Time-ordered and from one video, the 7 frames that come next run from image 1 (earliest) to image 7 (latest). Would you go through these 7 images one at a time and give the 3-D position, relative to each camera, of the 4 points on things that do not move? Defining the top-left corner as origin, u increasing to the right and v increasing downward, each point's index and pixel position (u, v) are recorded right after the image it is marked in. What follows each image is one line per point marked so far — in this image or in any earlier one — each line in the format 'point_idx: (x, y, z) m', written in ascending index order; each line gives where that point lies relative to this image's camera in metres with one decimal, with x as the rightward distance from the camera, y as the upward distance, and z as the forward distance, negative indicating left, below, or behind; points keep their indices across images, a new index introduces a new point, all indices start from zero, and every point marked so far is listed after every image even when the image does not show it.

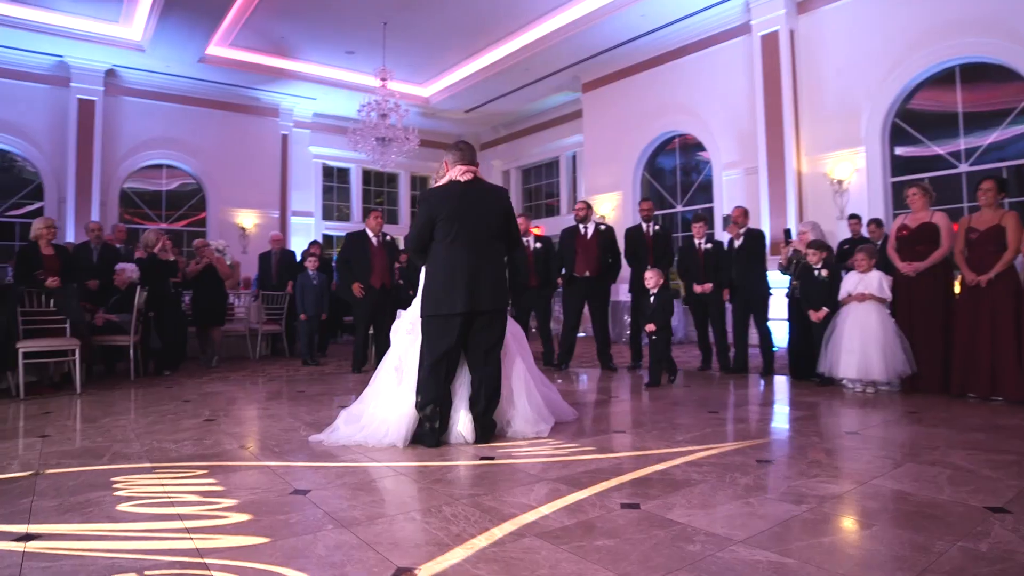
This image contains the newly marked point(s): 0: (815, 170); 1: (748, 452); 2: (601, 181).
0: (+3.7, +1.5, +7.9) m
1: (+1.1, -0.7, +3.0) m
2: (+1.6, +1.8, +10.9) m
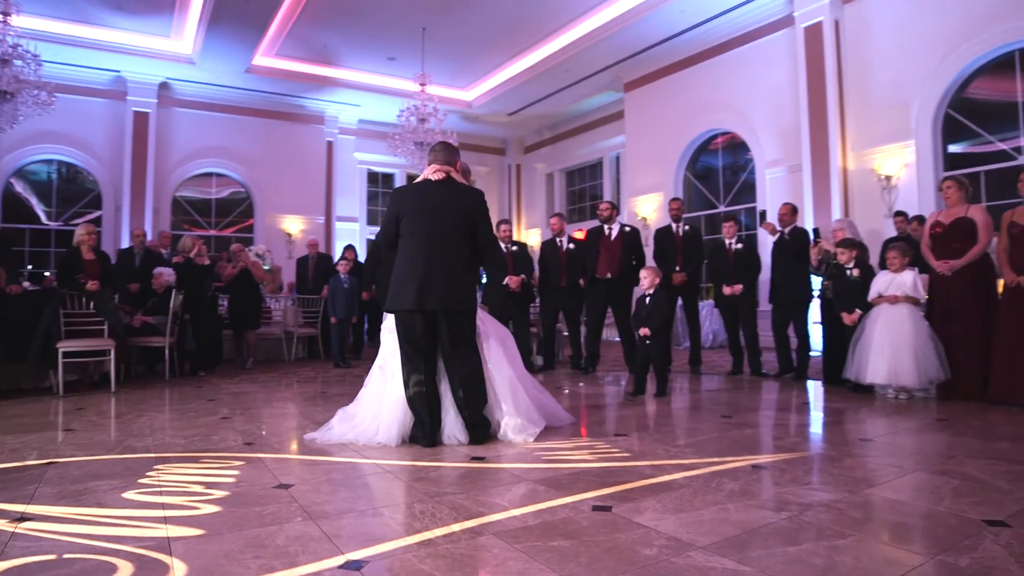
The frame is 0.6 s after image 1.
0: (+4.1, +1.4, +7.5) m
1: (+1.0, -0.7, +2.8) m
2: (+2.2, +1.8, +10.8) m
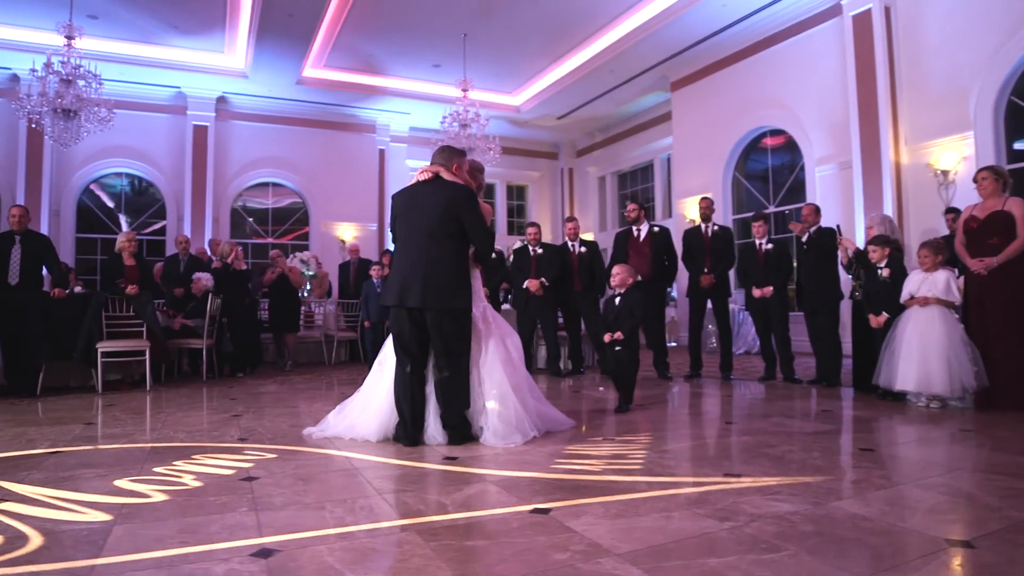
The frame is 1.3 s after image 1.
0: (+4.5, +1.4, +7.1) m
1: (+0.9, -0.7, +2.7) m
2: (+2.9, +1.7, +10.5) m
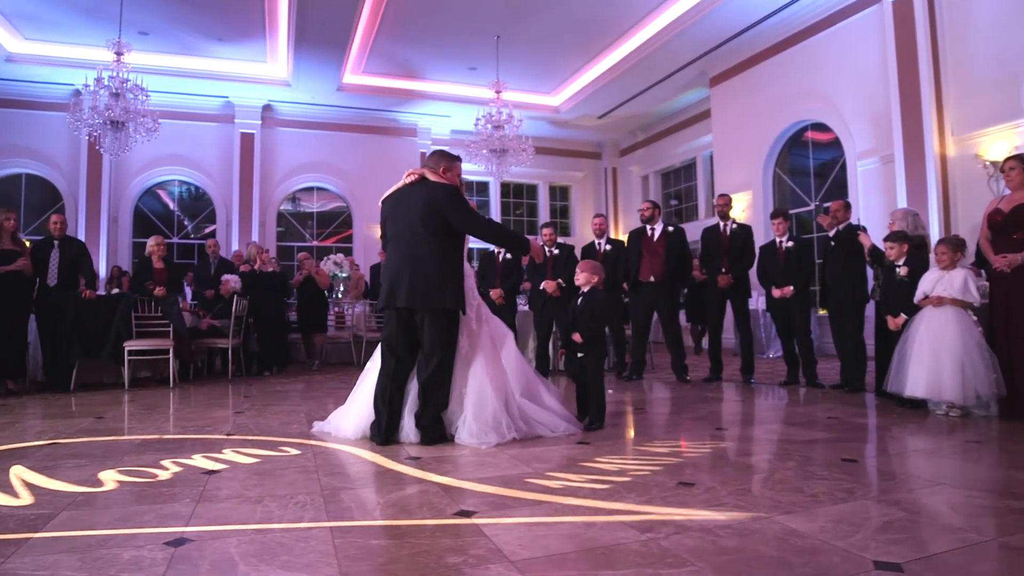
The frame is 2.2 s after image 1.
0: (+4.7, +1.4, +6.6) m
1: (+0.7, -0.7, +2.6) m
2: (+3.4, +1.7, +10.1) m
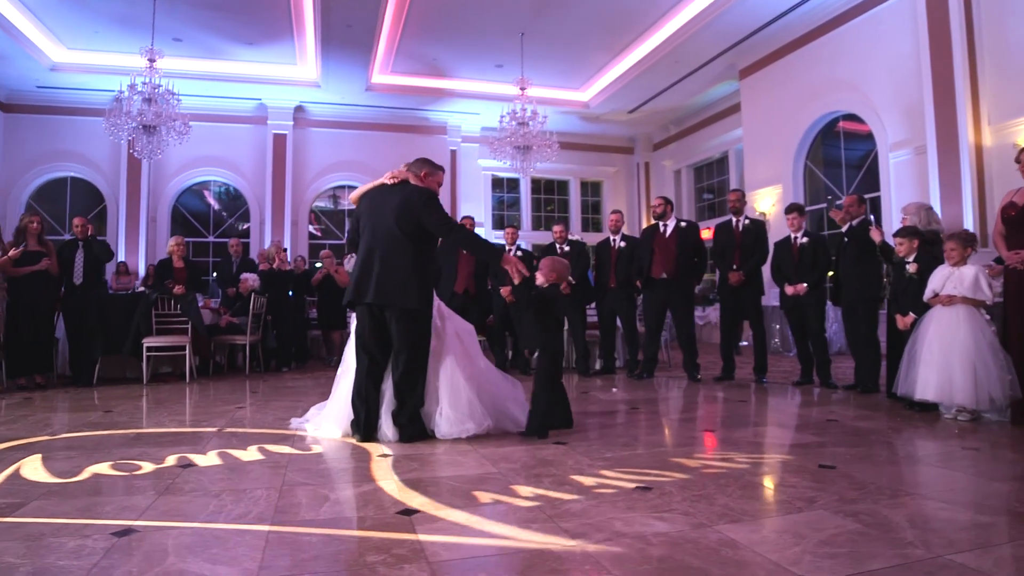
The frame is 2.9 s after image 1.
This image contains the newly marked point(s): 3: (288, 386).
0: (+4.8, +1.4, +6.3) m
1: (+0.6, -0.7, +2.5) m
2: (+3.8, +1.8, +9.9) m
3: (-2.1, -0.9, +6.1) m
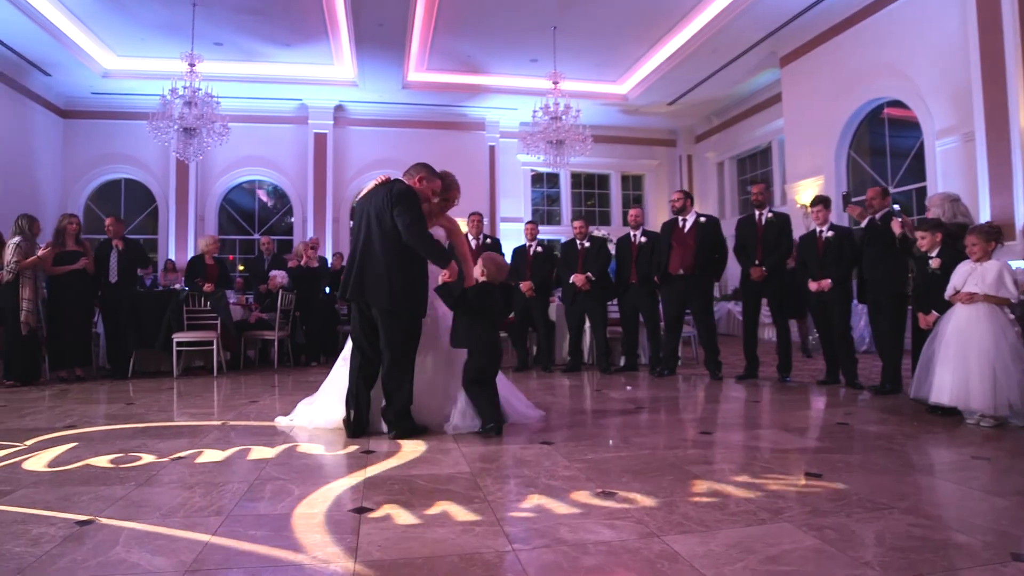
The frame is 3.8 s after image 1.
0: (+5.0, +1.5, +5.8) m
1: (+0.5, -0.7, +2.4) m
2: (+4.2, +1.8, +9.5) m
3: (-1.9, -0.9, +6.2) m
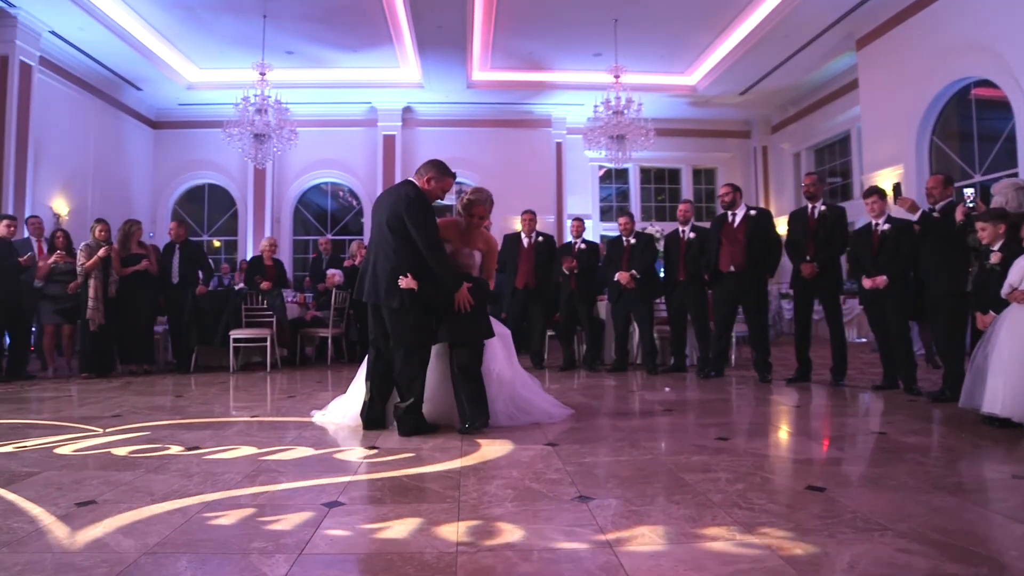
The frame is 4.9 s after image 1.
0: (+5.3, +1.5, +5.1) m
1: (+0.4, -0.7, +2.3) m
2: (+5.0, +1.9, +8.8) m
3: (-1.5, -0.9, +6.4) m
